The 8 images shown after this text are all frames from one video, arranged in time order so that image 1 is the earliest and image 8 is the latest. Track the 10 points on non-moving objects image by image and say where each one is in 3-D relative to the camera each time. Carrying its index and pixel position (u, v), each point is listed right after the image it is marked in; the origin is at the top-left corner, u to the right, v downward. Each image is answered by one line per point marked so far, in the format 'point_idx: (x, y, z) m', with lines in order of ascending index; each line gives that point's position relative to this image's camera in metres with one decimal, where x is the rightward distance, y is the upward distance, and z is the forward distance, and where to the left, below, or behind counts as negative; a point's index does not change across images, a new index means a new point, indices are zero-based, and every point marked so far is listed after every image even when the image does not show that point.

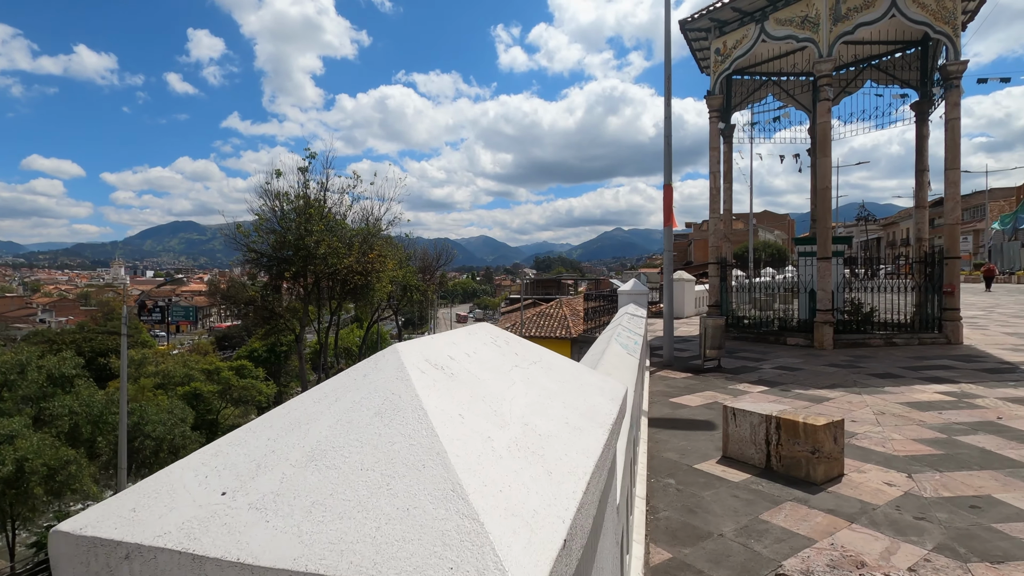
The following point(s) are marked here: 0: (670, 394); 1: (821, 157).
0: (+2.3, -1.6, +7.9) m
1: (+7.0, +3.0, +12.2) m
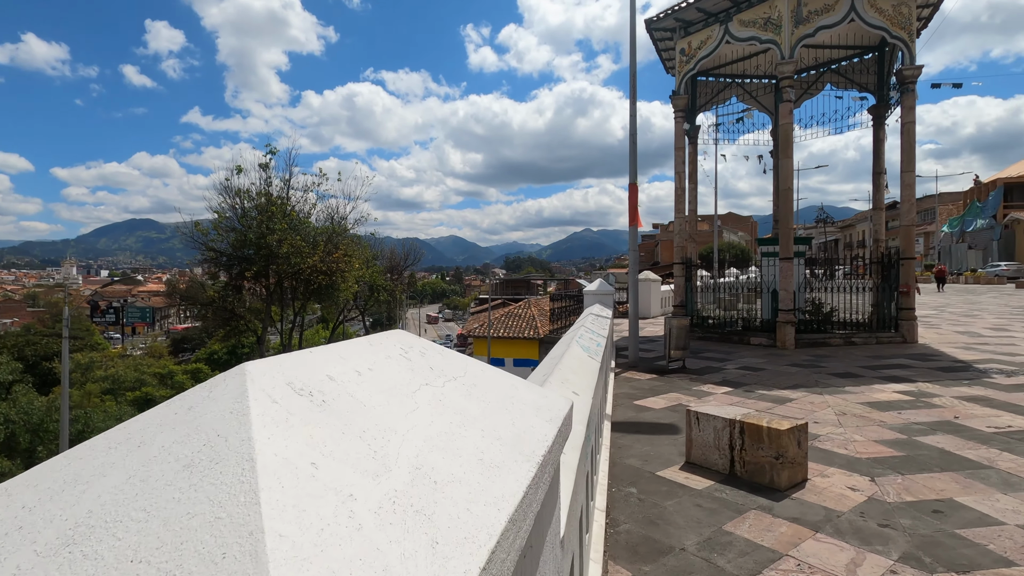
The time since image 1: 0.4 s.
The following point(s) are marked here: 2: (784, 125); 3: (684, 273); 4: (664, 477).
0: (+1.7, -1.6, +7.7) m
1: (+6.2, +3.0, +12.3) m
2: (+6.2, +3.7, +12.3) m
3: (+4.6, +0.4, +14.3) m
4: (+1.3, -1.6, +4.7) m
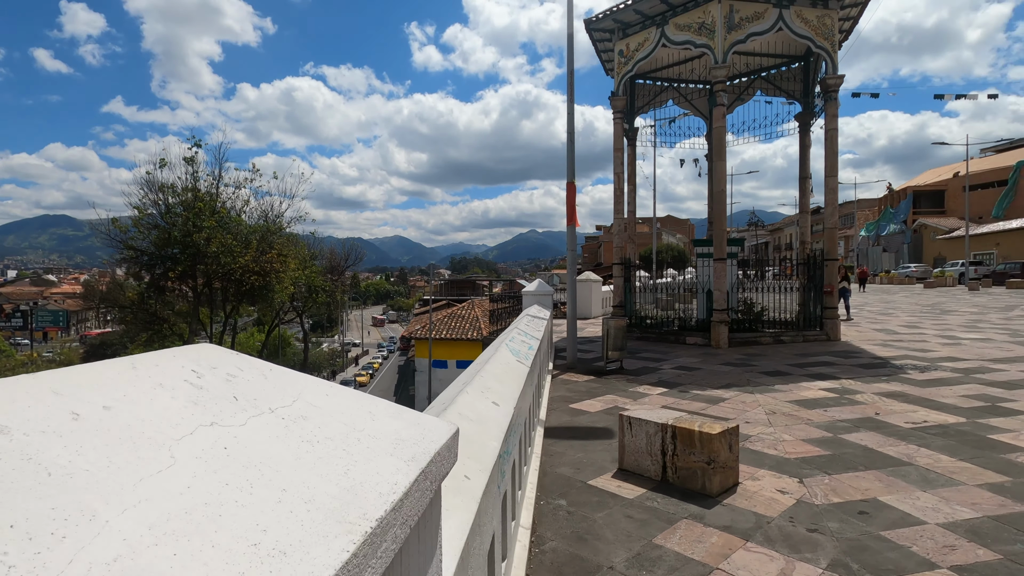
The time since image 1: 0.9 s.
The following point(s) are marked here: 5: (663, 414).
0: (+0.8, -1.6, +7.5) m
1: (+4.8, +3.0, +12.6) m
2: (+4.8, +3.7, +12.5) m
3: (+3.0, +0.4, +14.4) m
4: (+0.7, -1.6, +4.5) m
5: (+1.3, -1.1, +4.7) m
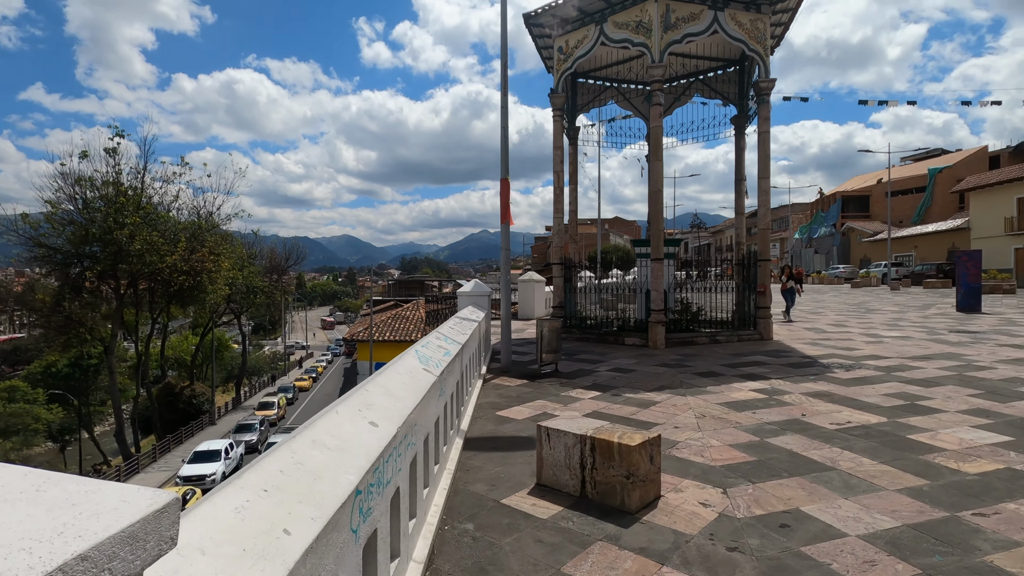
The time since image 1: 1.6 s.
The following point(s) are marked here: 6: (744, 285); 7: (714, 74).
0: (-0.2, -1.6, +7.2) m
1: (+3.3, +3.0, +12.5) m
2: (+3.3, +3.7, +12.5) m
3: (+1.3, +0.4, +14.2) m
4: (0.0, -1.6, +4.1) m
5: (+0.6, -1.1, +4.4) m
6: (+5.7, +0.1, +13.3) m
7: (+5.8, +6.1, +15.3) m
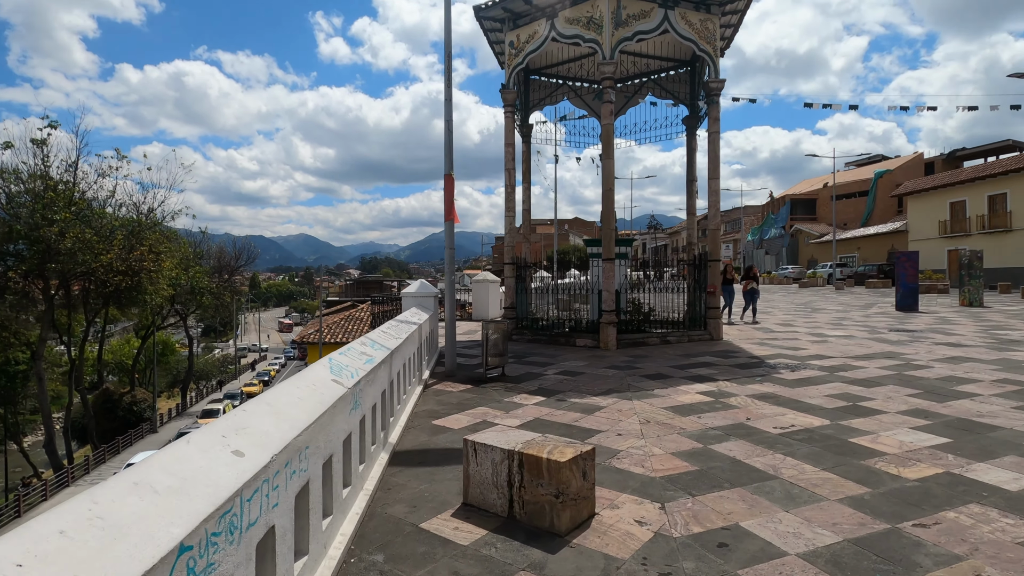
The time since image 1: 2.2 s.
0: (-0.9, -1.6, +6.8) m
1: (+2.2, +3.0, +12.3) m
2: (+2.2, +3.7, +12.3) m
3: (+0.1, +0.4, +13.9) m
4: (-0.6, -1.7, +3.7) m
5: (0.0, -1.1, +4.1) m
6: (+4.5, +0.1, +13.2) m
7: (+4.4, +6.1, +15.3) m
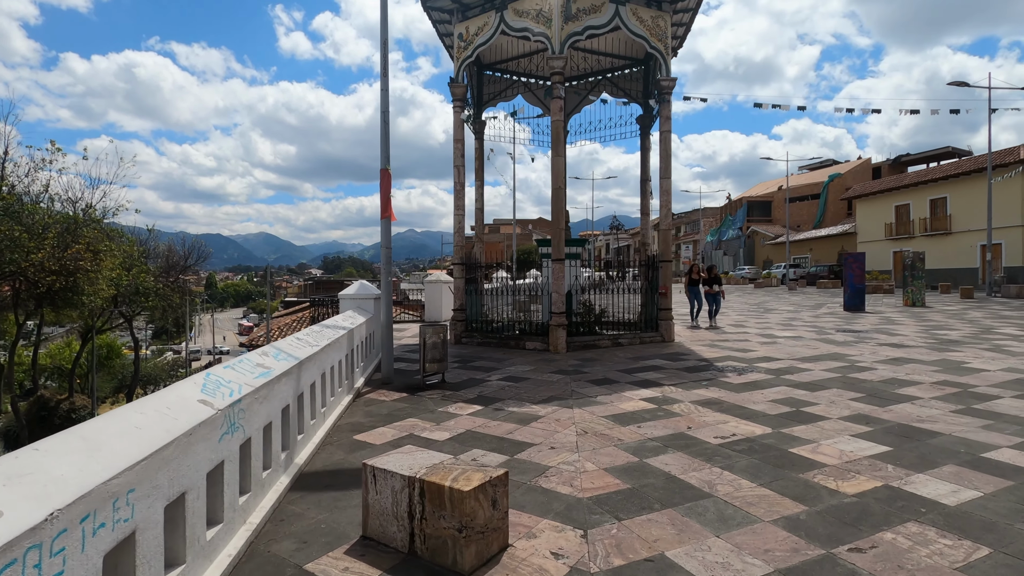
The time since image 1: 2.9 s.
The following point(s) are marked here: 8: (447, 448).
0: (-1.7, -1.6, +6.2) m
1: (+1.0, +2.9, +12.0) m
2: (+1.0, +3.7, +12.0) m
3: (-1.2, +0.3, +13.4) m
4: (-1.2, -1.7, +3.2) m
5: (-0.6, -1.1, +3.6) m
6: (+3.3, 0.0, +13.1) m
7: (+3.1, +6.1, +15.1) m
8: (-0.7, -1.6, +5.5) m
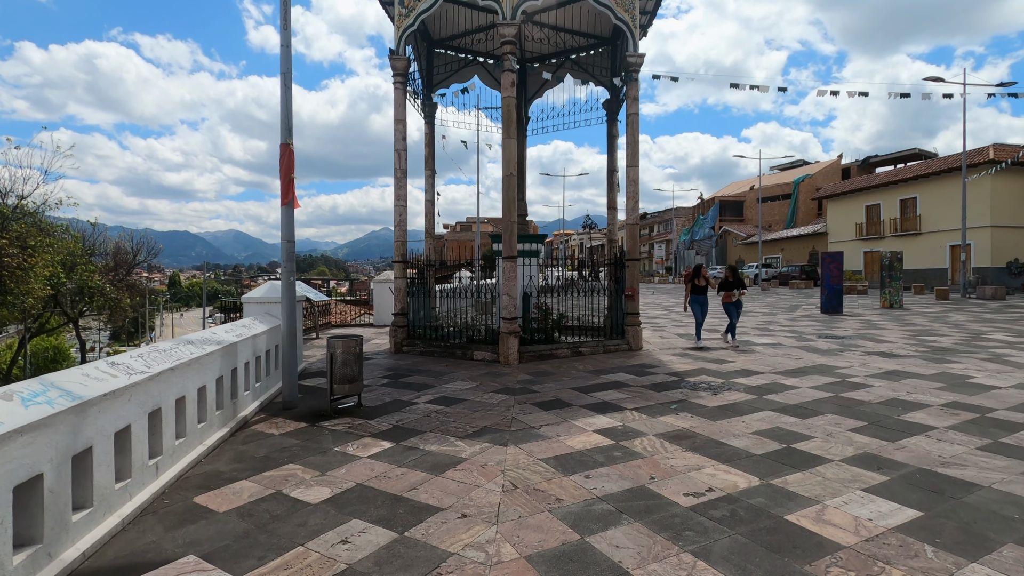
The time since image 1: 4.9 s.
0: (-2.5, -1.7, +4.6) m
1: (-0.1, +2.9, +10.5) m
2: (-0.1, +3.7, +10.5) m
3: (-2.3, +0.3, +11.8) m
4: (-1.8, -1.7, +1.6) m
5: (-1.3, -1.2, +2.1) m
6: (+2.2, 0.0, +11.7) m
7: (+1.9, +6.0, +13.7) m
8: (-1.4, -1.7, +3.9) m
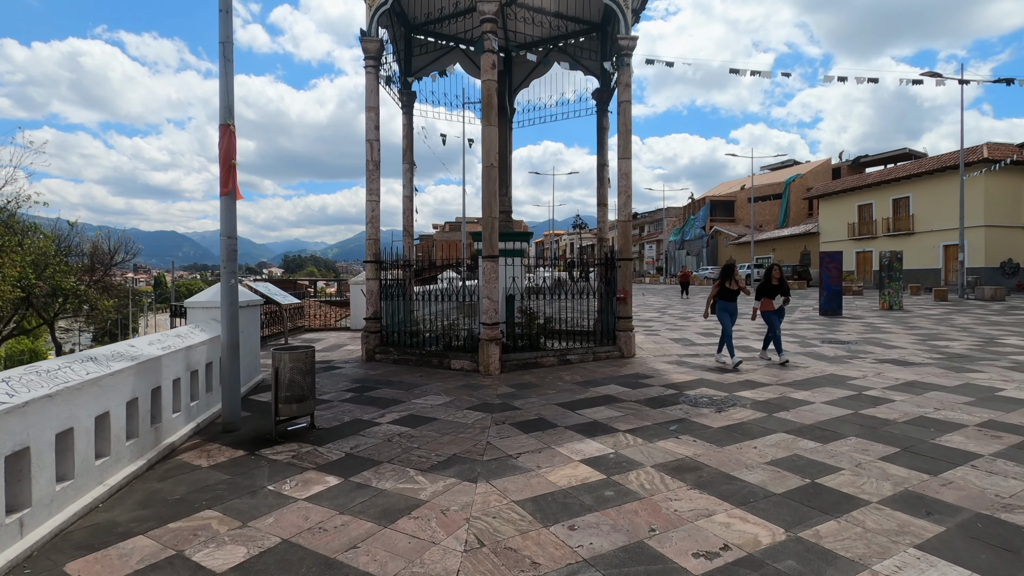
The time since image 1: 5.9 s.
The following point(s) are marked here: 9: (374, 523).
0: (-2.8, -1.7, +3.7) m
1: (-0.4, +2.9, +9.6) m
2: (-0.4, +3.6, +9.6) m
3: (-2.7, +0.3, +10.9) m
4: (-2.0, -1.8, +0.7) m
5: (-1.5, -1.2, +1.1) m
6: (+1.8, -0.1, +10.8) m
7: (+1.5, +6.0, +12.8) m
8: (-1.6, -1.7, +3.0) m
9: (-1.0, -1.7, +3.8) m
